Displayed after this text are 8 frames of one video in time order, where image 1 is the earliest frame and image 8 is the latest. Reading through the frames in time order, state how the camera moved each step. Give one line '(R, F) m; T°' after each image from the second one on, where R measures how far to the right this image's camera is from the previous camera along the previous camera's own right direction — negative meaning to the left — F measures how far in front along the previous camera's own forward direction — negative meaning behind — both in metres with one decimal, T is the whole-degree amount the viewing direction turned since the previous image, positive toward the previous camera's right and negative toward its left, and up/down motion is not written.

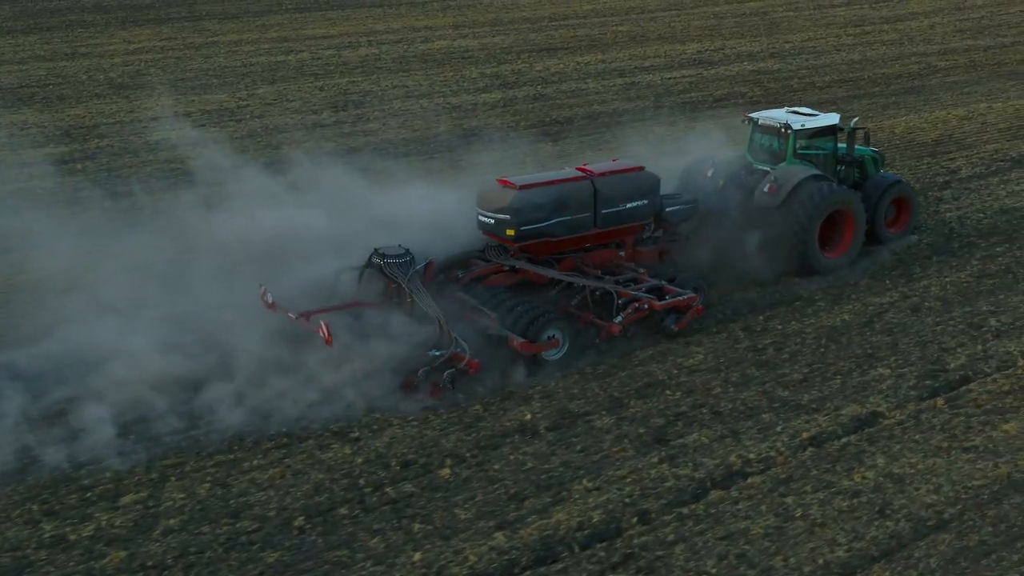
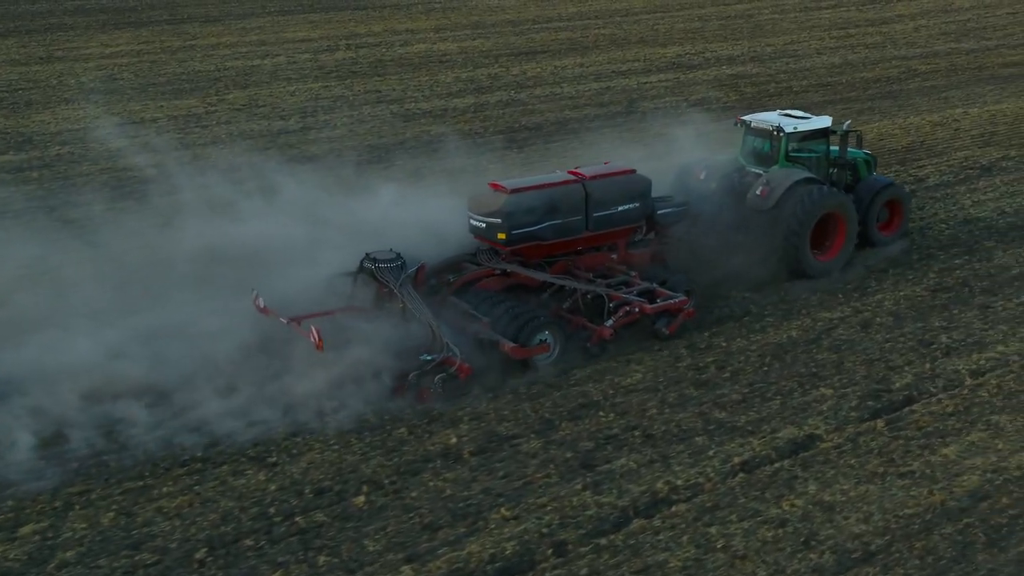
(+0.4, +0.2) m; 0°
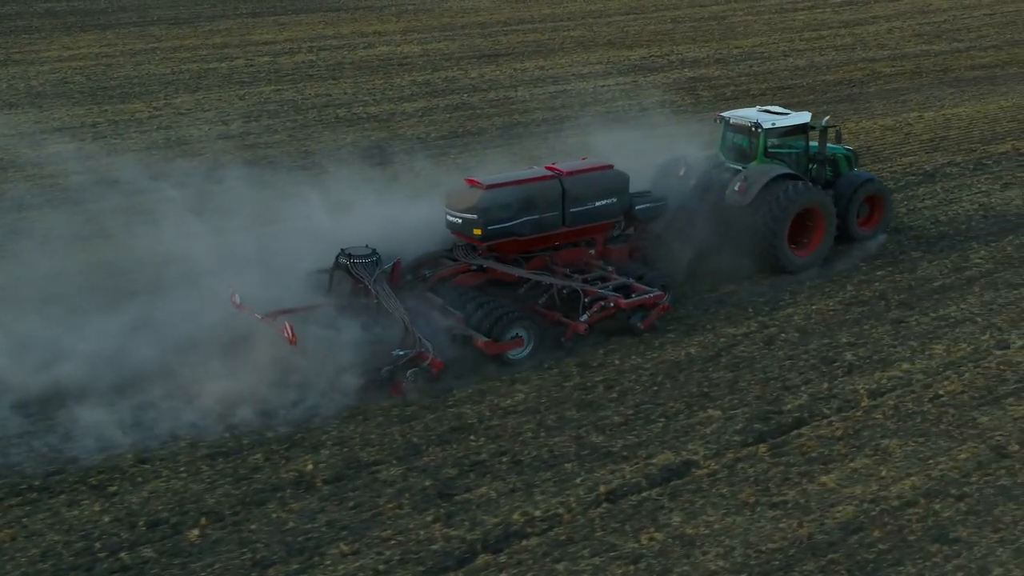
(+0.7, +0.3) m; 0°
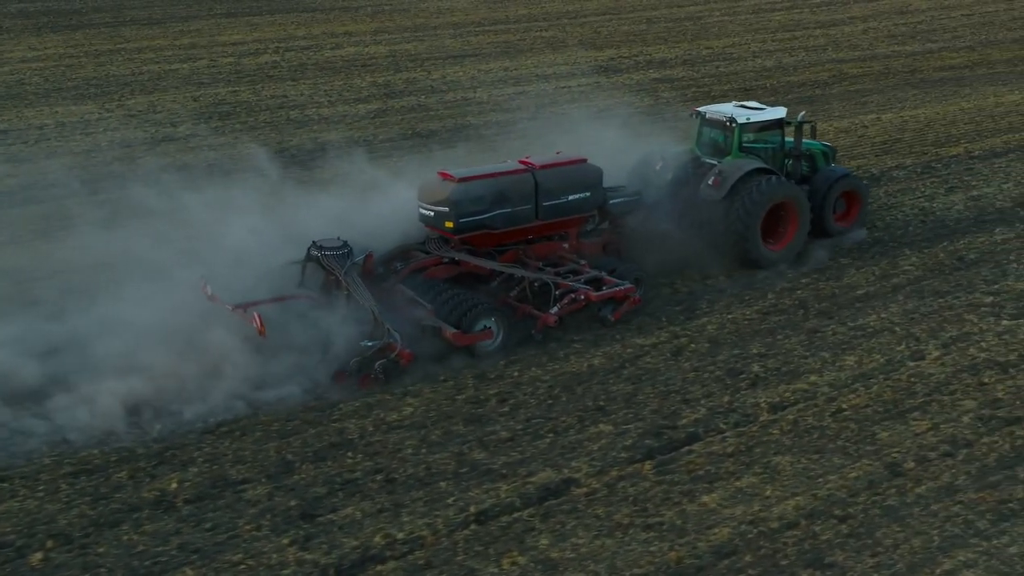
(+0.6, +0.2) m; 0°
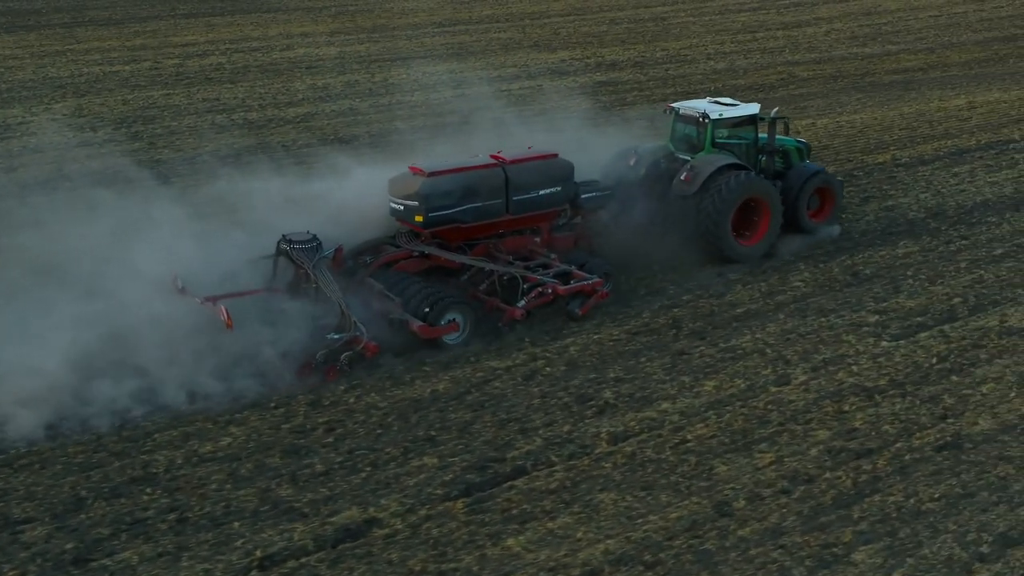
(+0.9, +0.4) m; 0°
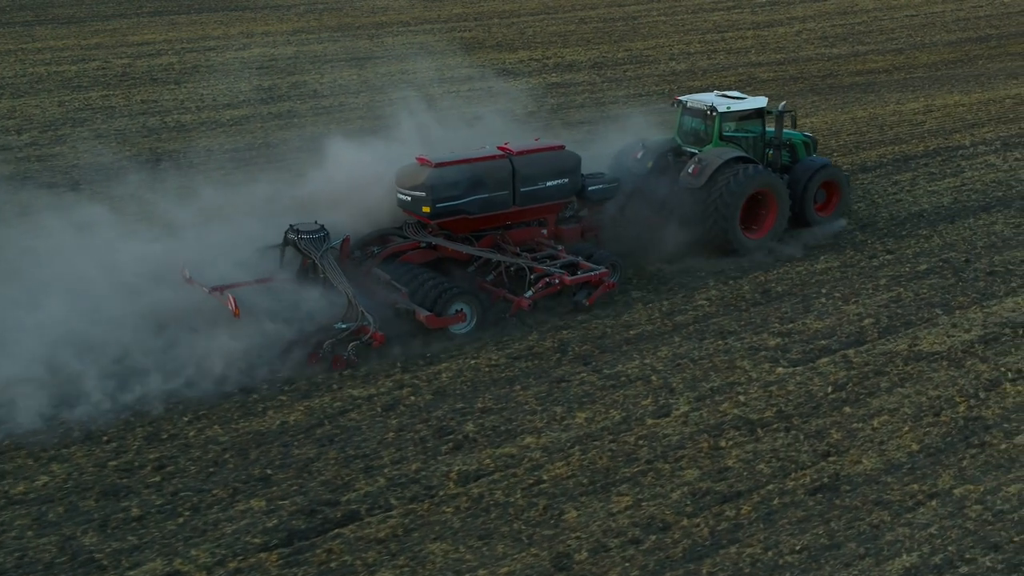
(+0.7, +0.5) m; 0°
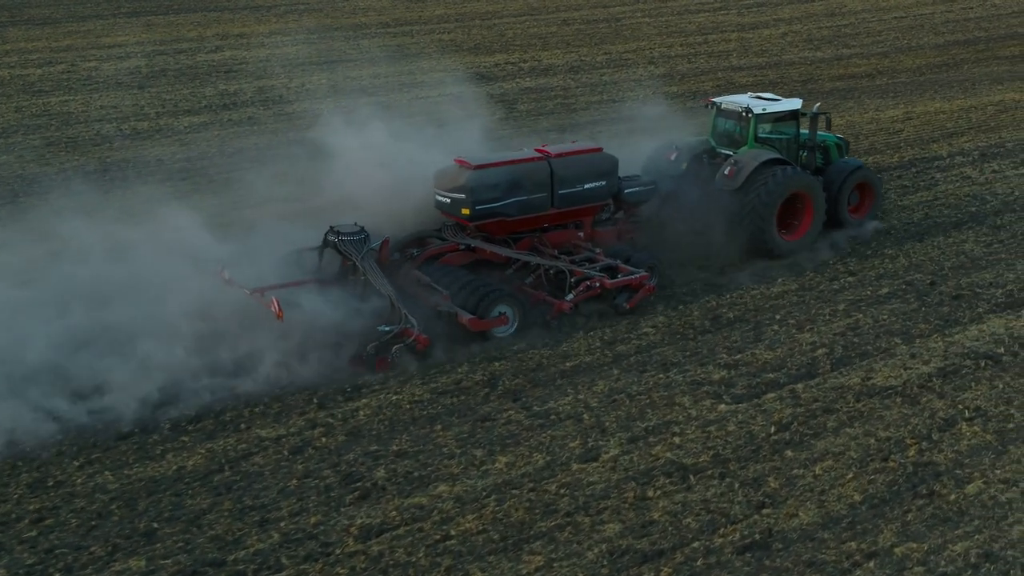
(+0.4, +0.4) m; 0°
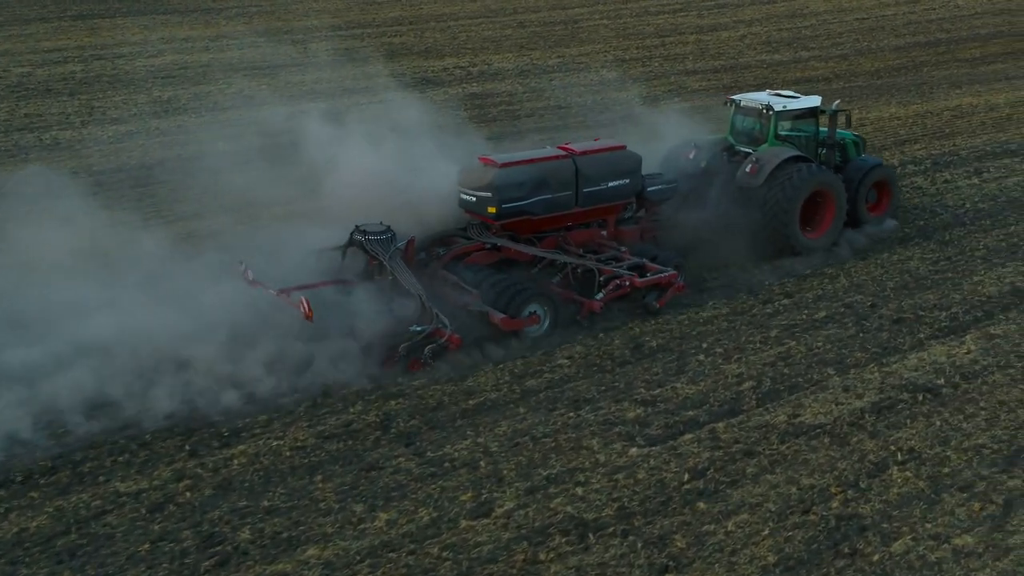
(+0.4, +0.6) m; +1°
